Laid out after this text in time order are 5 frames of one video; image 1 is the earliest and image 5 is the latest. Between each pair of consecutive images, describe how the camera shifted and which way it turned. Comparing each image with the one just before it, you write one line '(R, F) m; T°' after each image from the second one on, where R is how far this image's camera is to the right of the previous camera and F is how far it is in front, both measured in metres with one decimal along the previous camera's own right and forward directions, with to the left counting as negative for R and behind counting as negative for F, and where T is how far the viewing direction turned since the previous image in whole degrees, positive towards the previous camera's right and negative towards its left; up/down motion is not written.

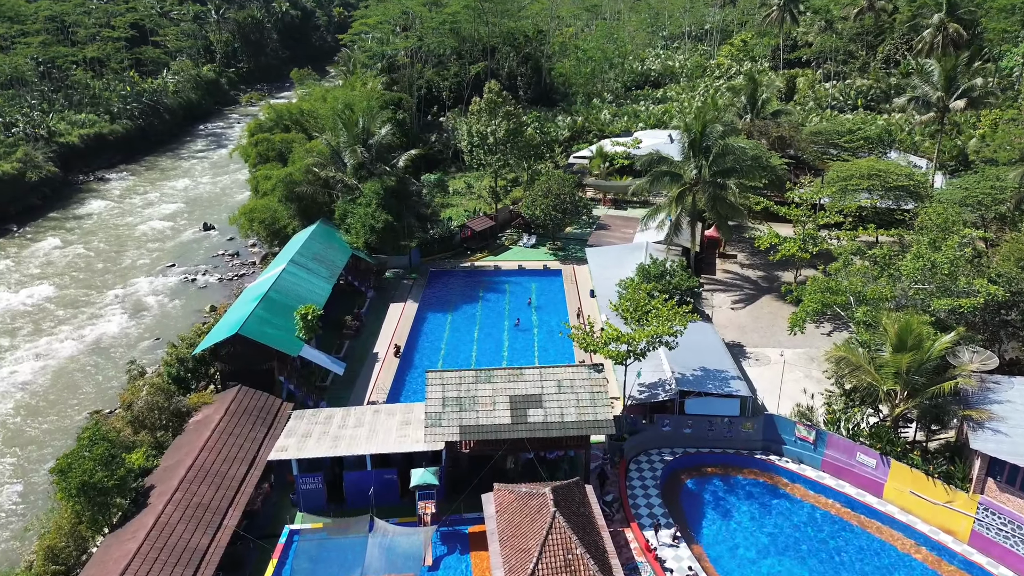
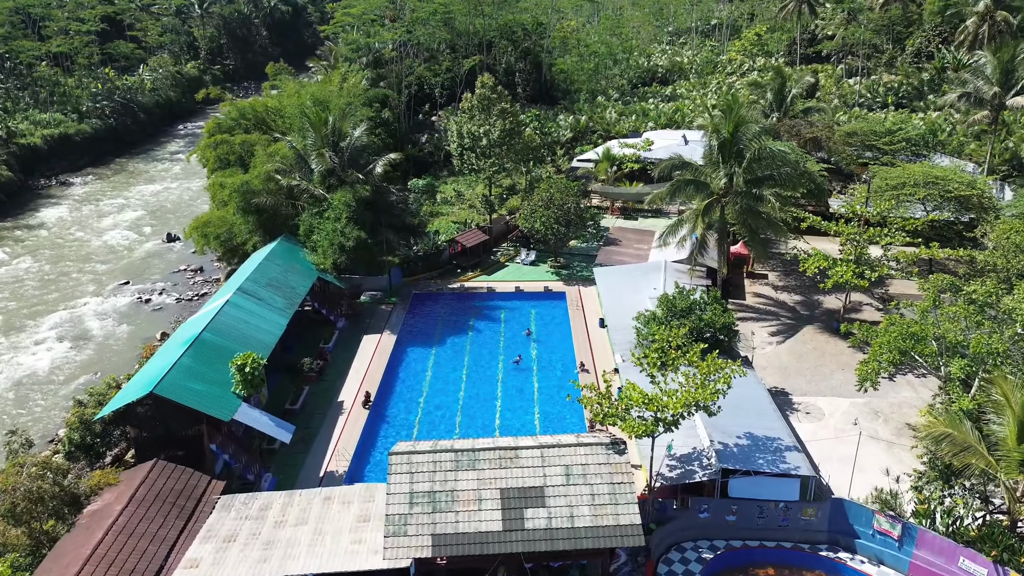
(+0.1, +4.6) m; 0°
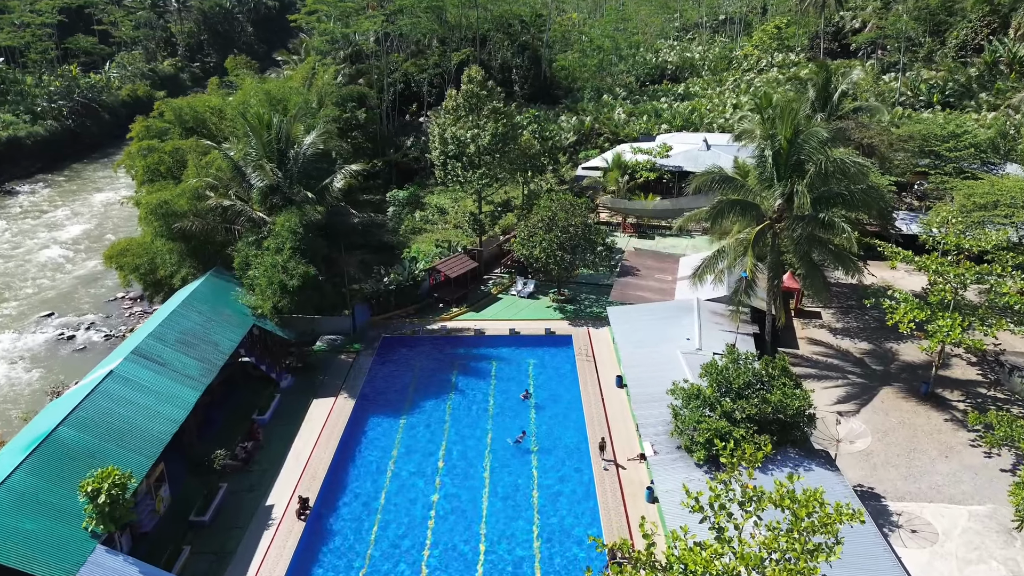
(+0.2, +5.7) m; 0°
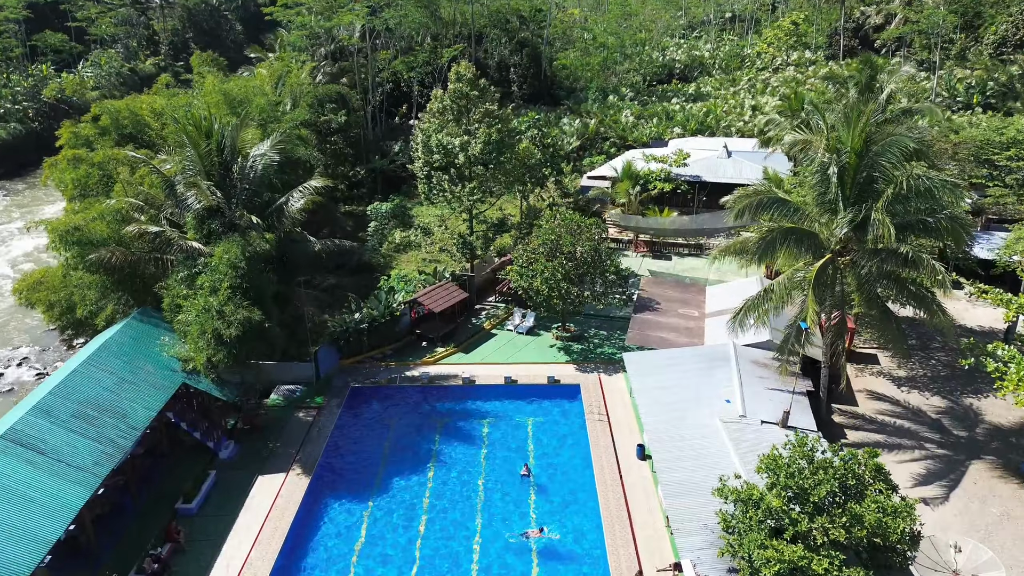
(+0.1, +4.0) m; 0°
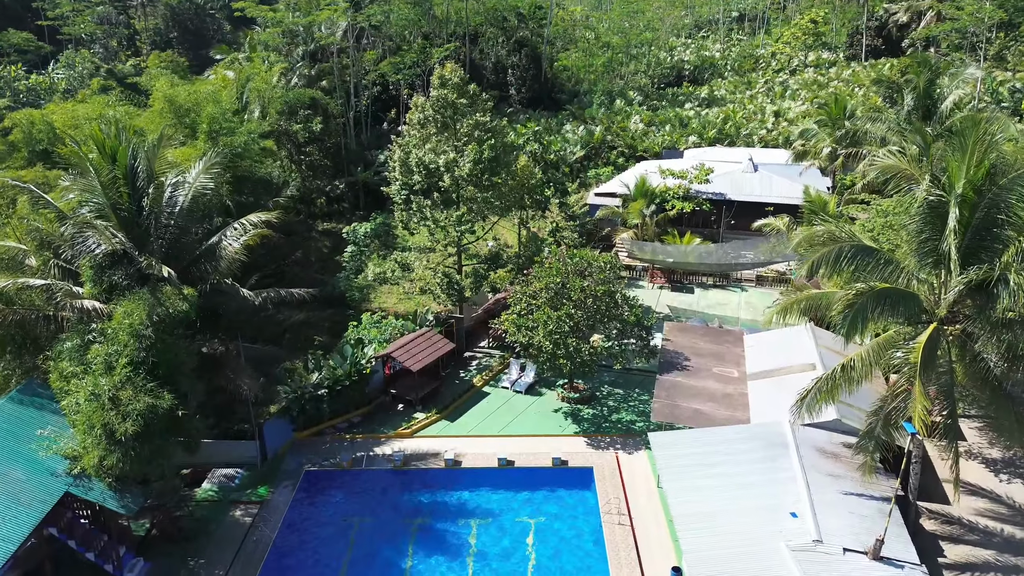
(+0.1, +3.9) m; 0°
